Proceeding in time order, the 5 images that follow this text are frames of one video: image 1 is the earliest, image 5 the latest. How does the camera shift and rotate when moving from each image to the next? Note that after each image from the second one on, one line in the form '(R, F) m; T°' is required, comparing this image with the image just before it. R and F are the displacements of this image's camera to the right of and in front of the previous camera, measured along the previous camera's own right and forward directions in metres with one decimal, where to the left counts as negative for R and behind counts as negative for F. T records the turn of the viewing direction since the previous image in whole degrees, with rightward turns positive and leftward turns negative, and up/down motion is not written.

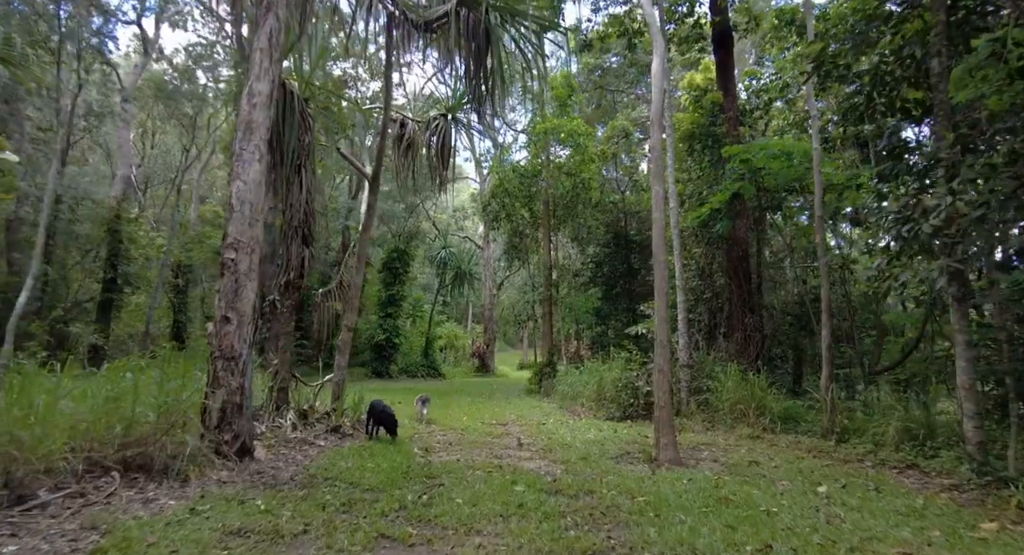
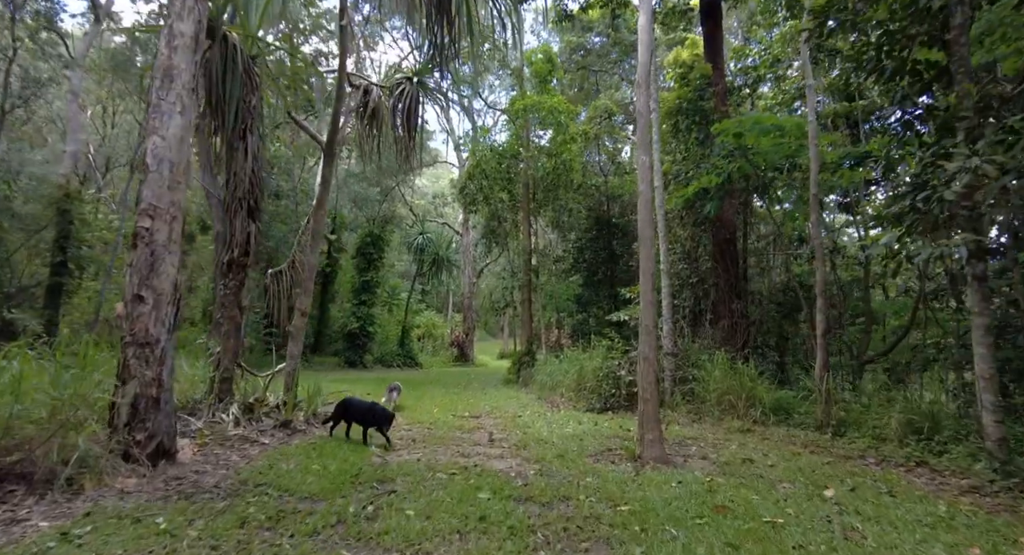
(+0.1, +0.7) m; +2°
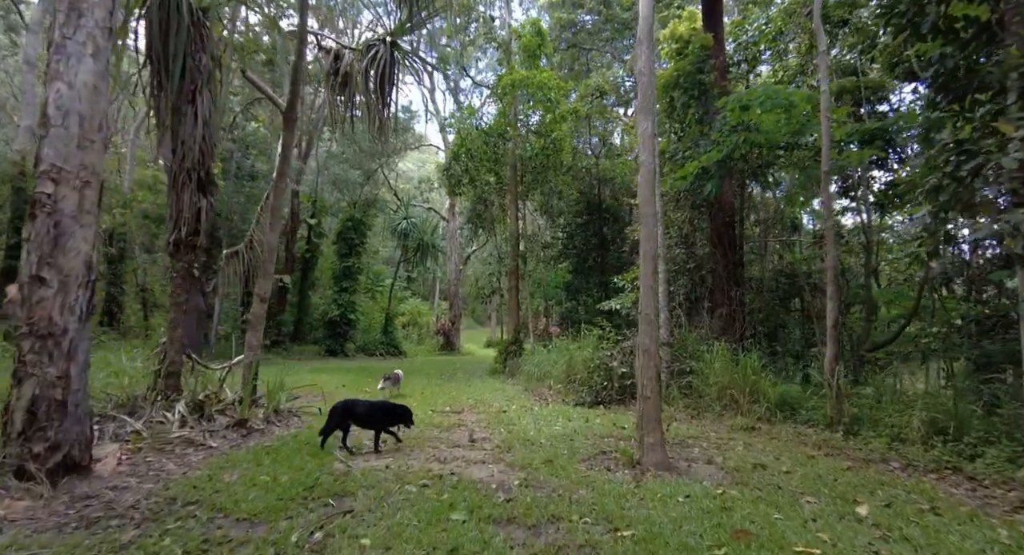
(0.0, +0.7) m; +1°
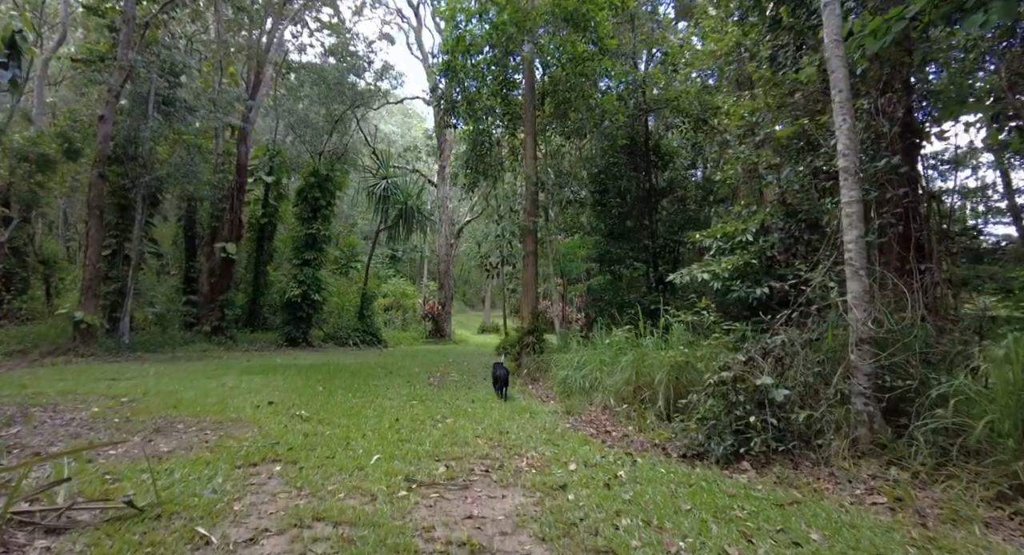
(-0.5, +4.2) m; +1°
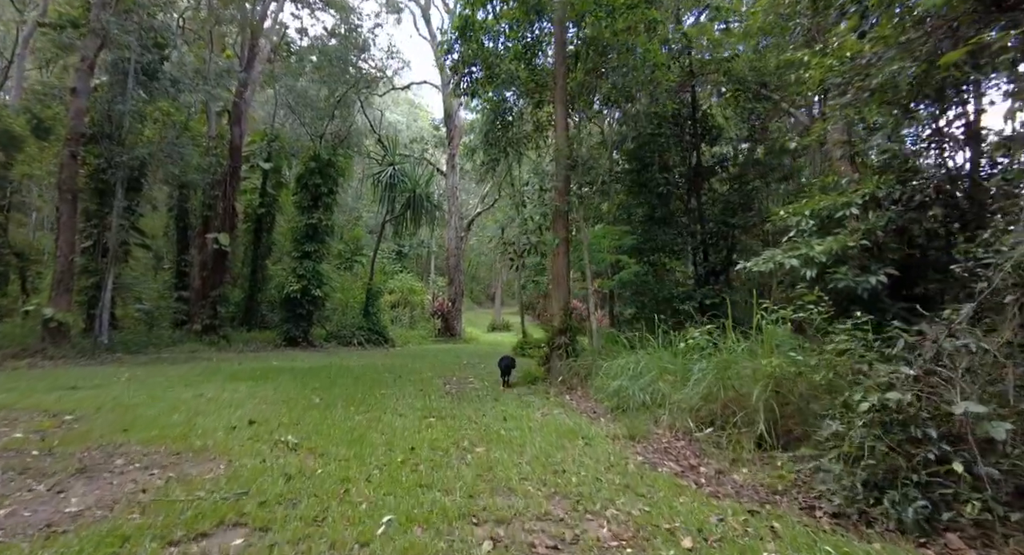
(-0.4, +1.5) m; -1°
